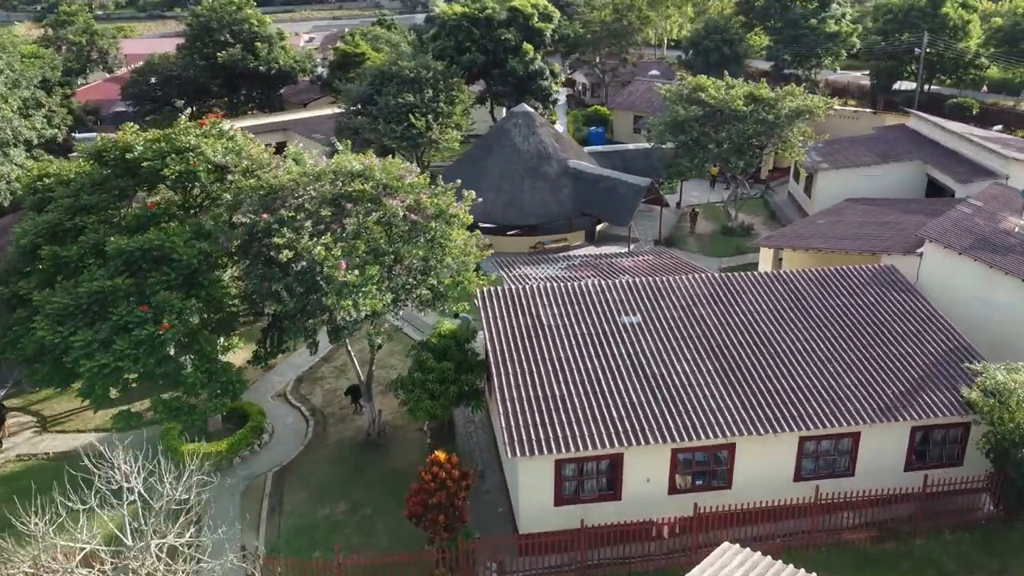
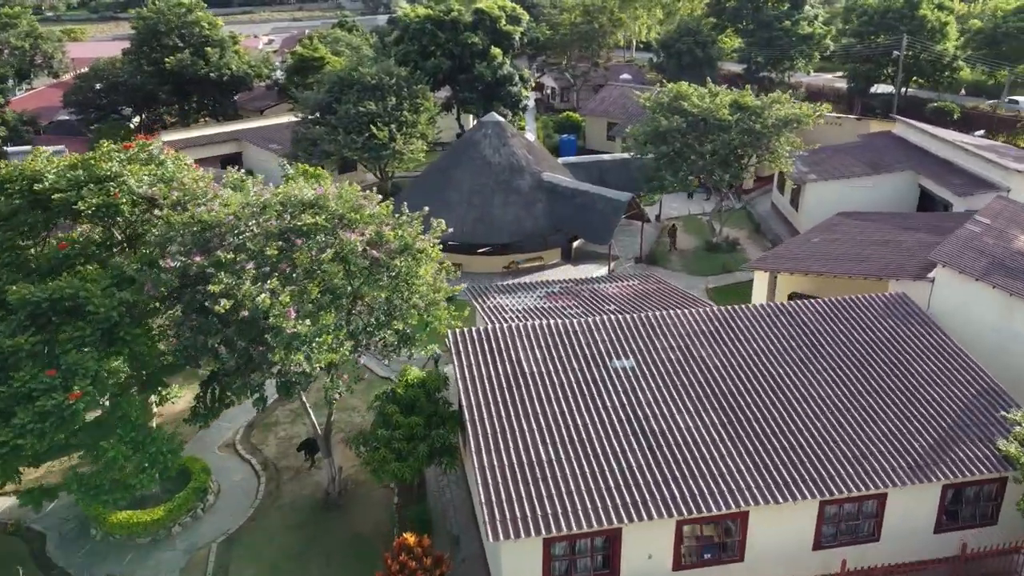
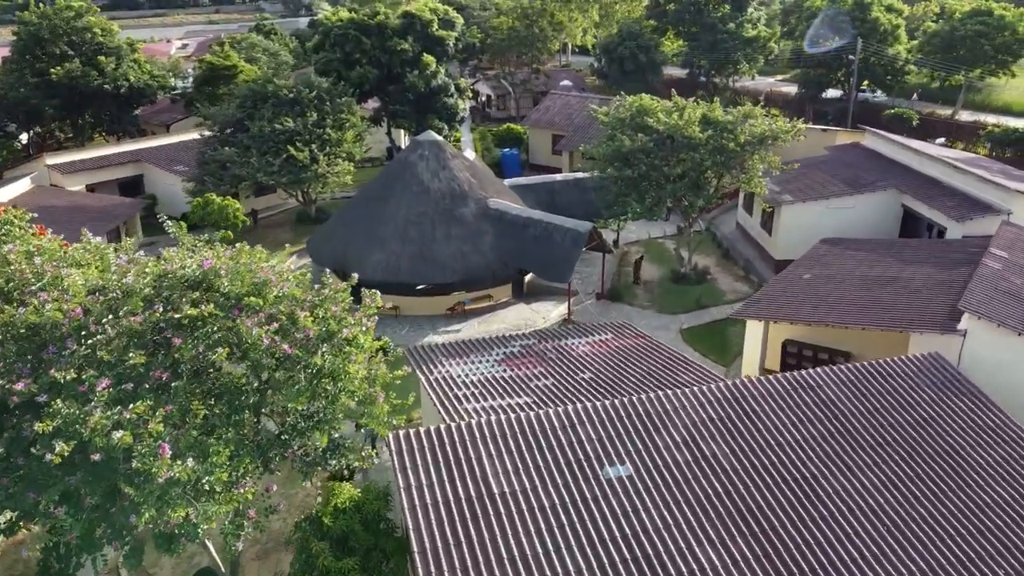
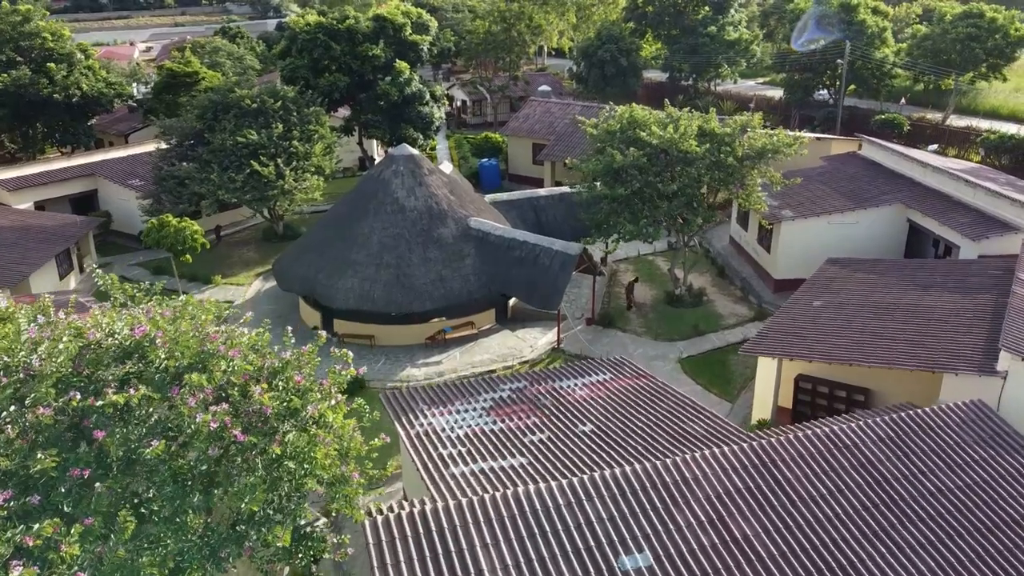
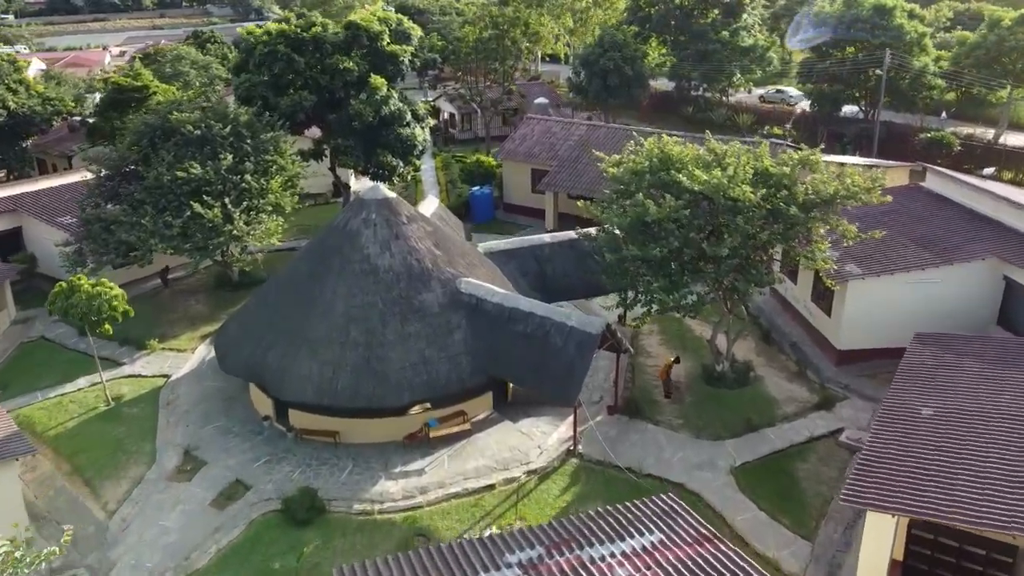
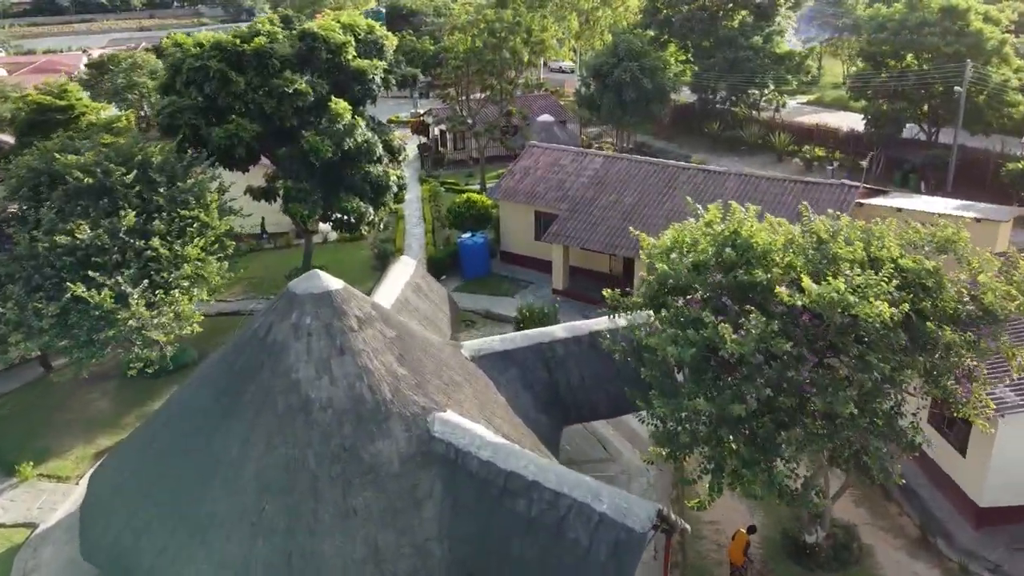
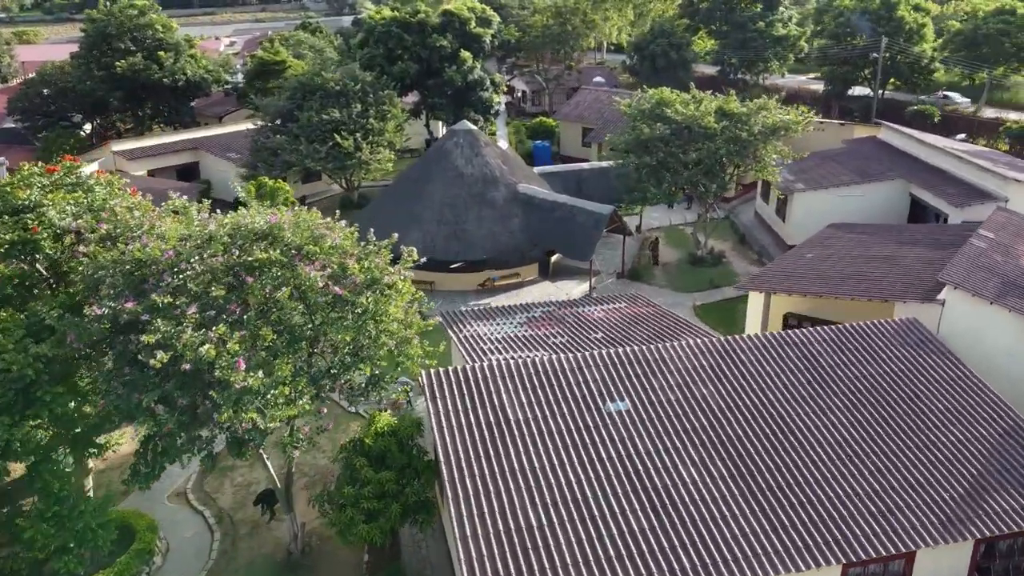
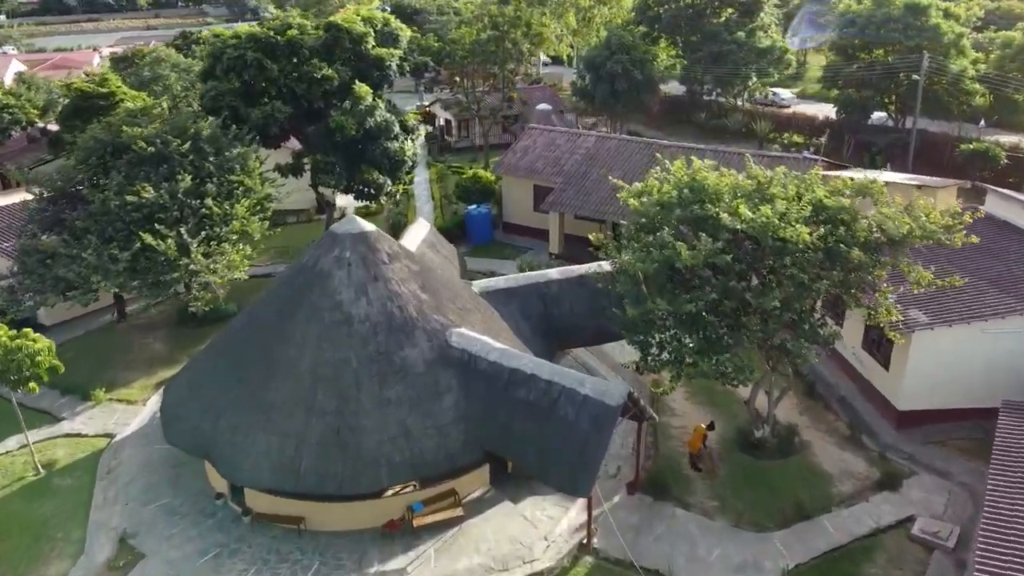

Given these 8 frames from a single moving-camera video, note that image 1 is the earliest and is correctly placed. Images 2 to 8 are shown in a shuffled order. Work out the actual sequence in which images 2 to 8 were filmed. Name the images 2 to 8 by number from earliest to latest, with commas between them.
2, 7, 3, 4, 5, 8, 6
